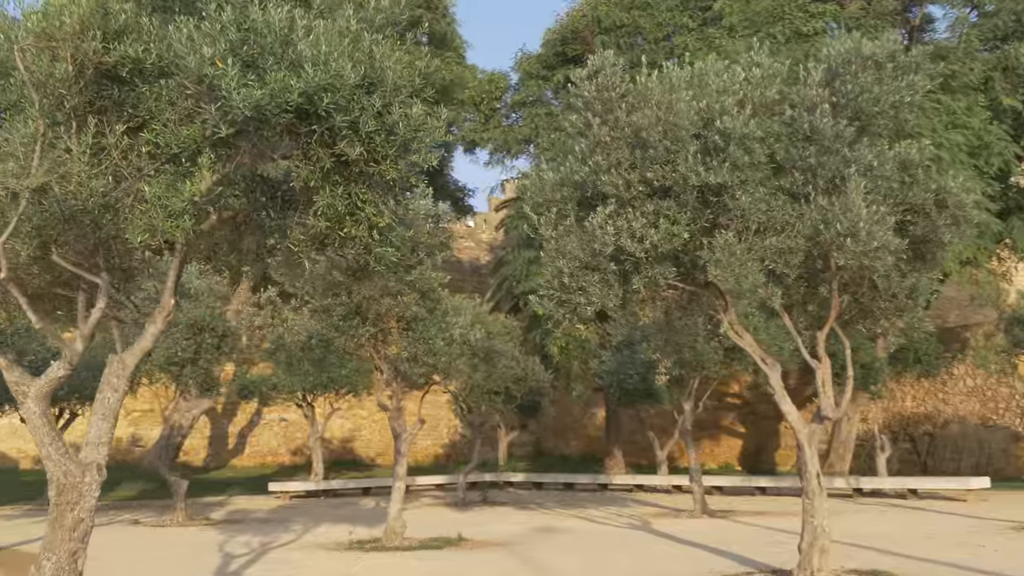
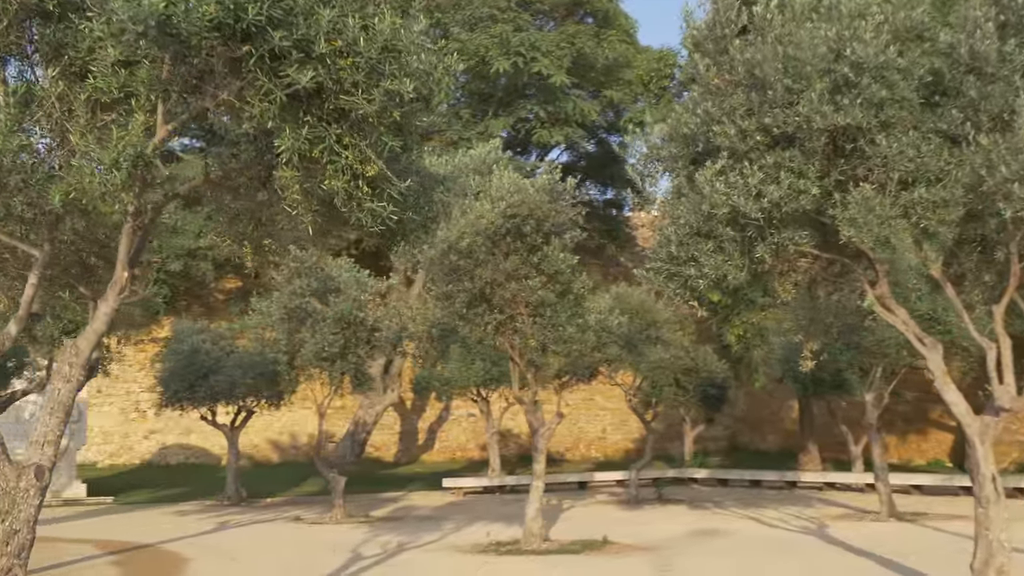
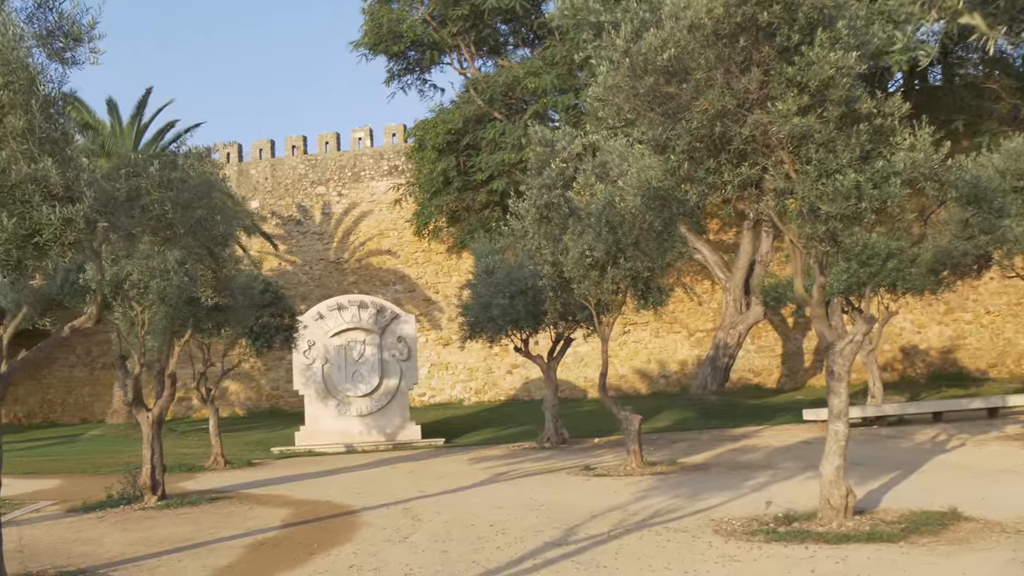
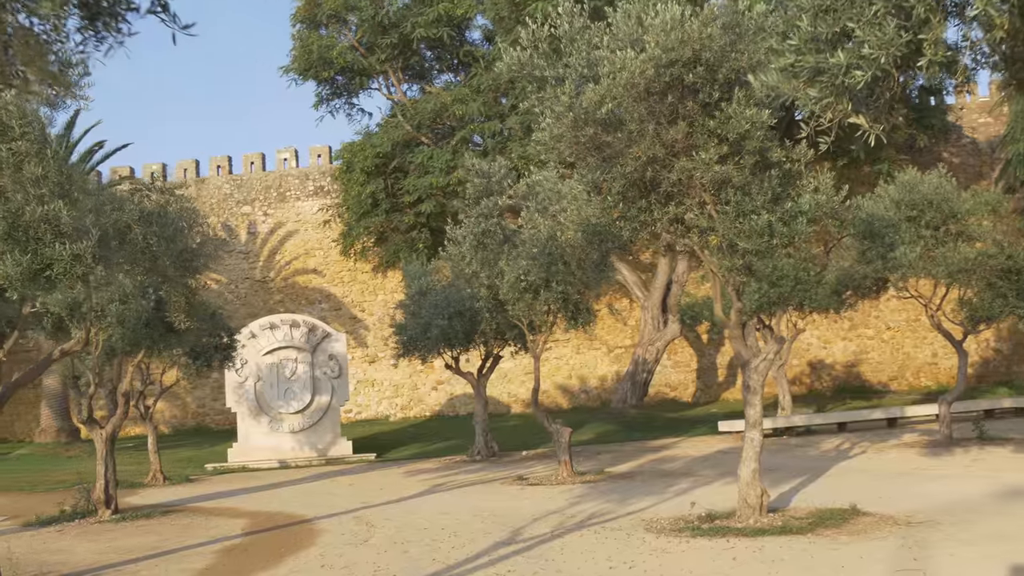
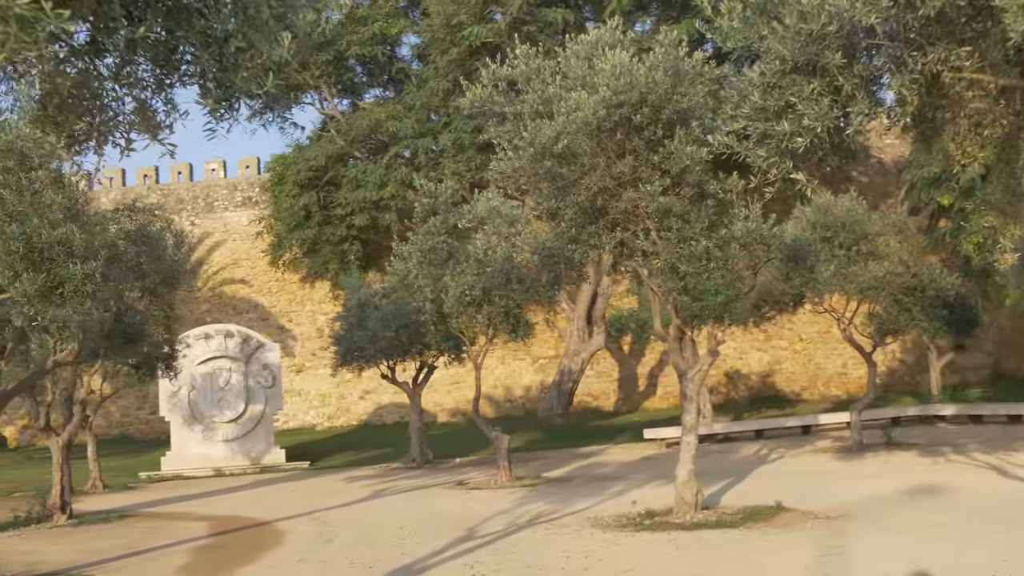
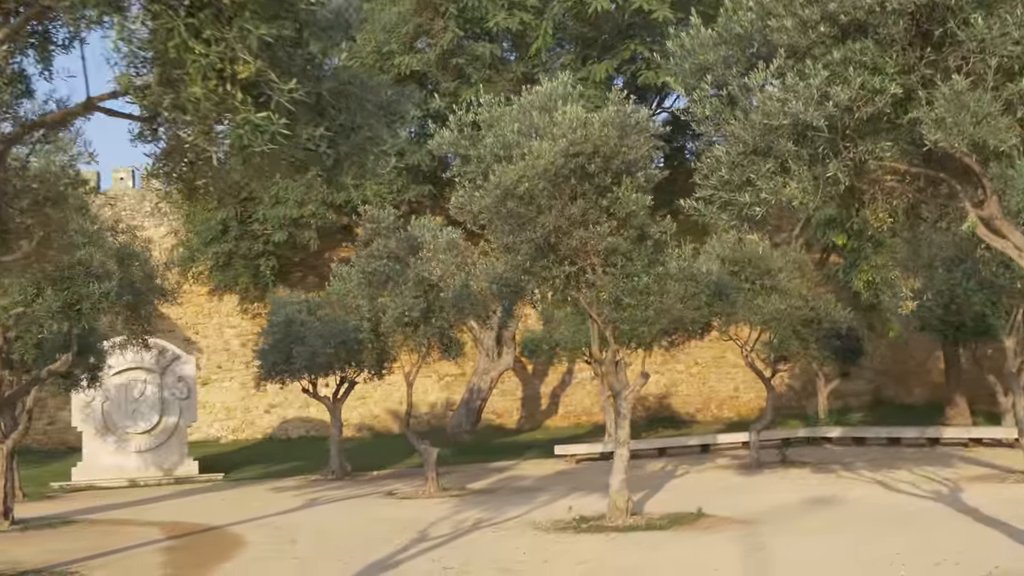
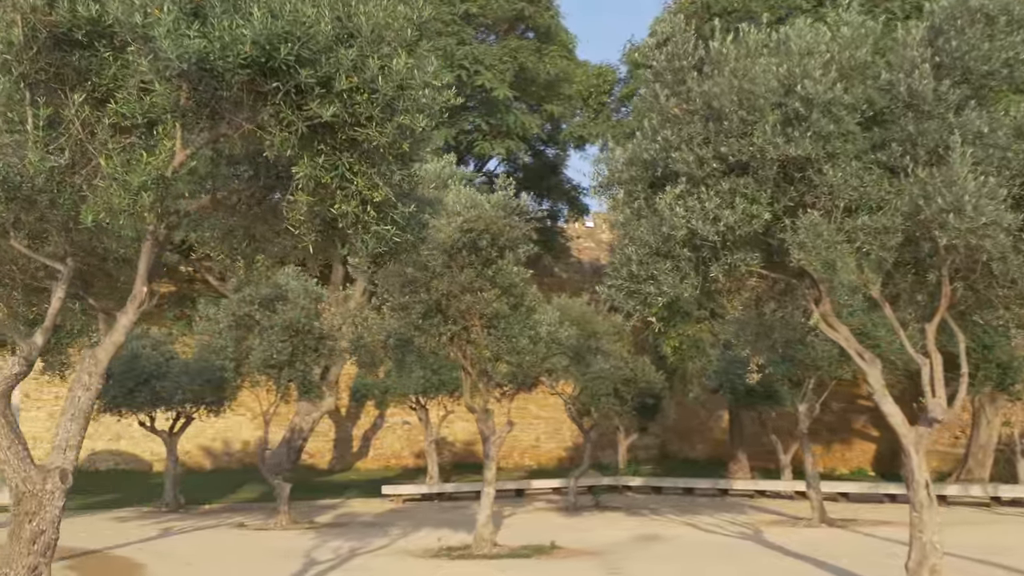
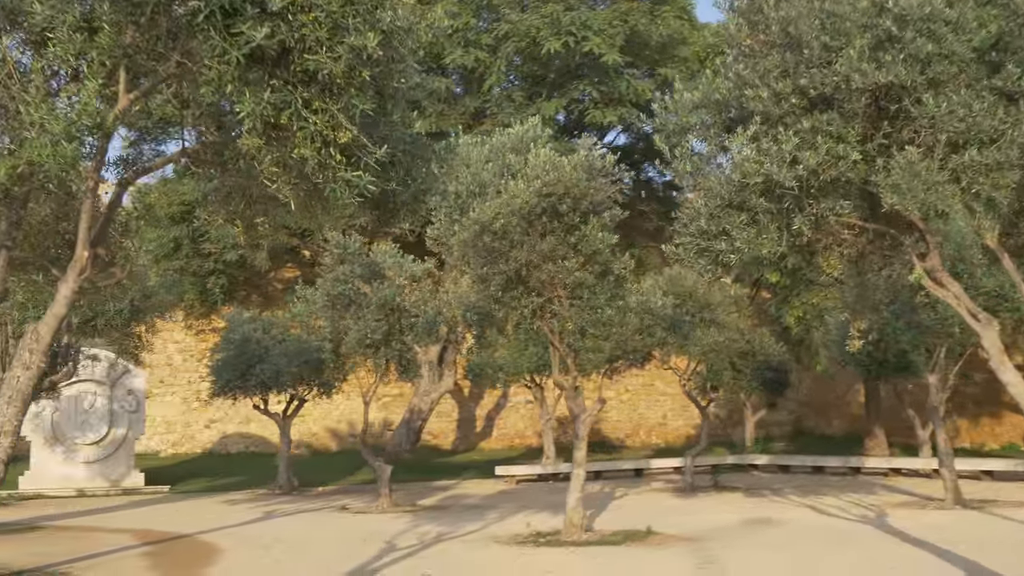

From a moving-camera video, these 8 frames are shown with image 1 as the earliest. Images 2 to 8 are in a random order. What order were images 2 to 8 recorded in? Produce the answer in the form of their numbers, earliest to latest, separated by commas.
7, 2, 8, 6, 5, 4, 3
